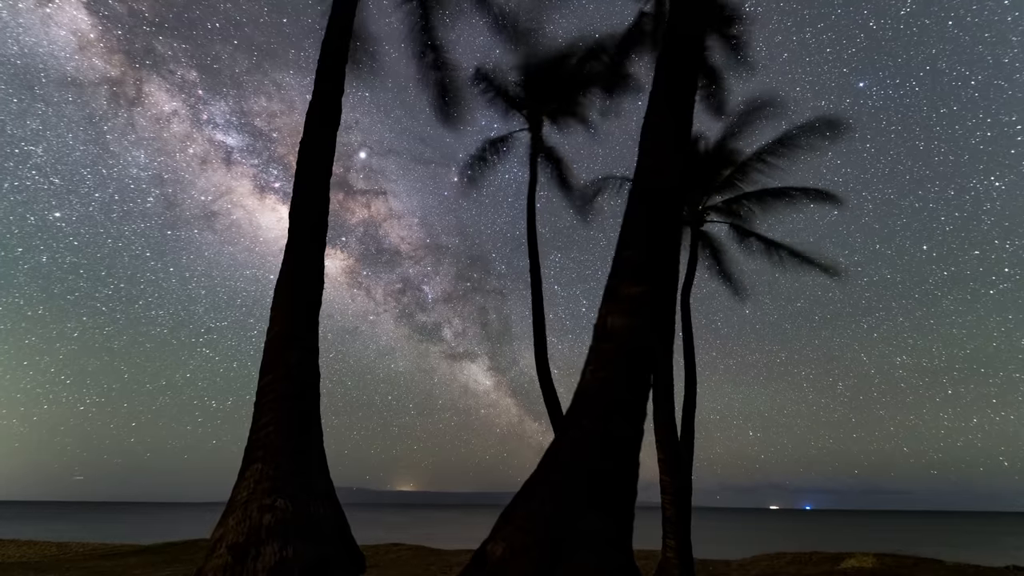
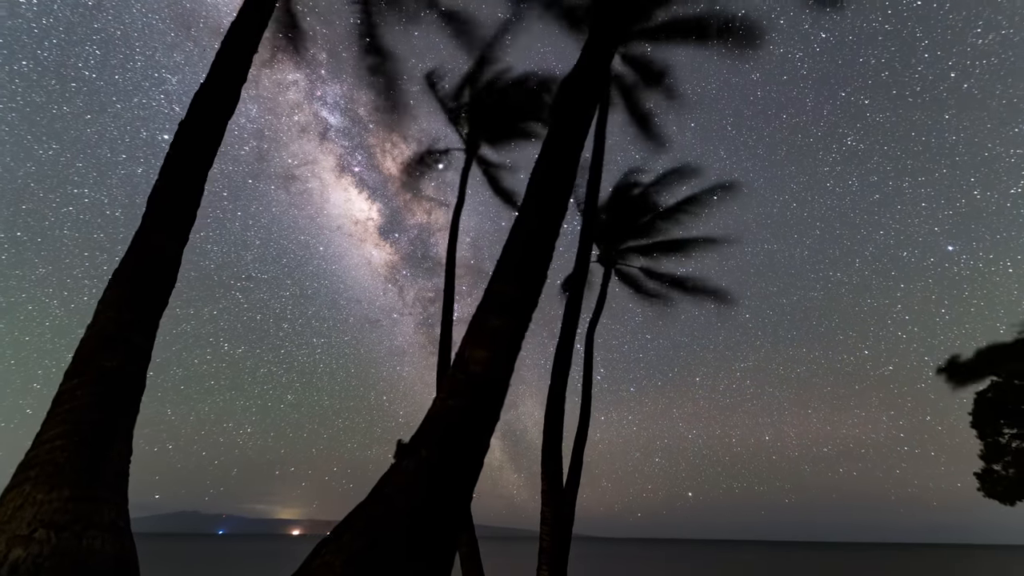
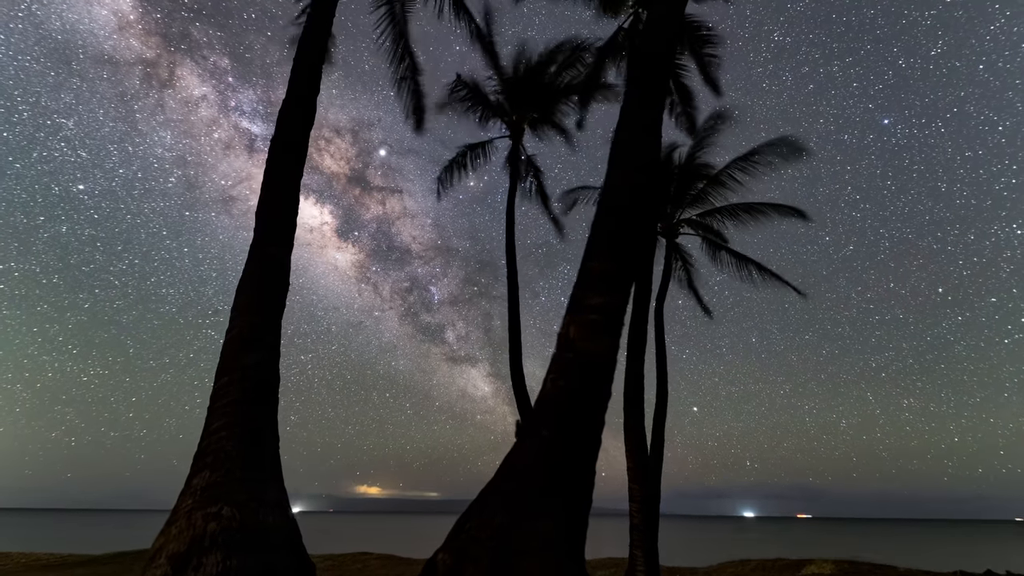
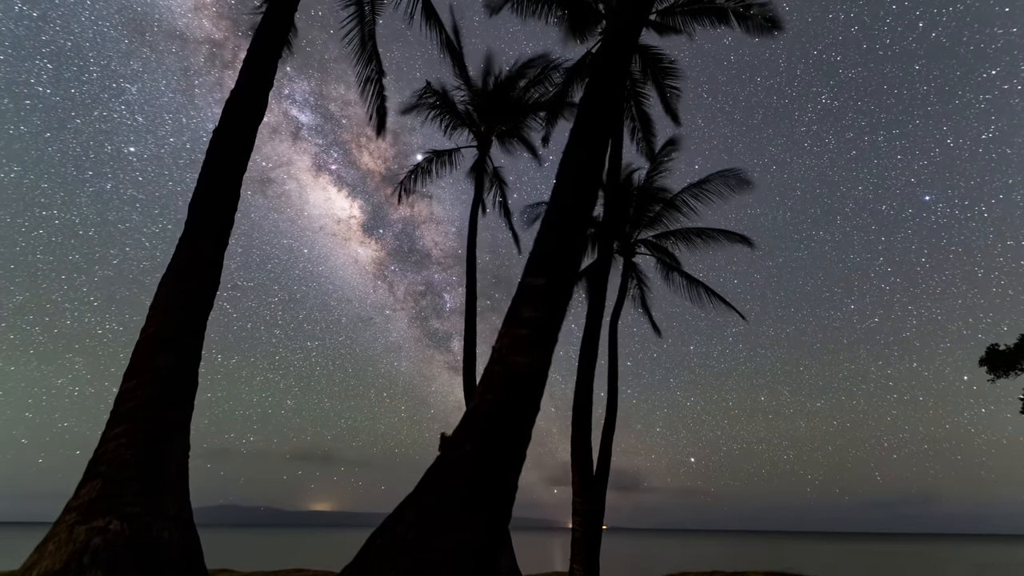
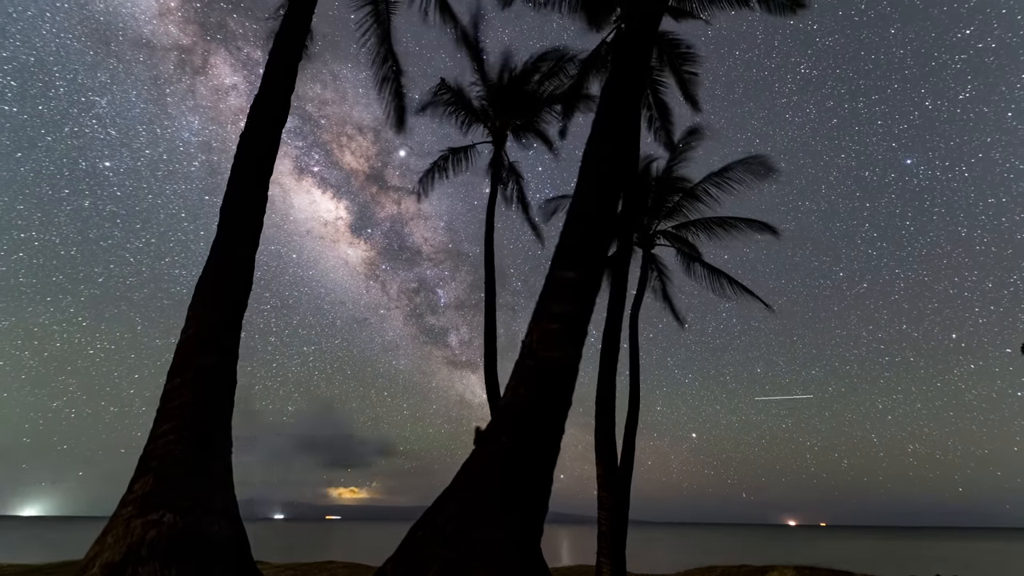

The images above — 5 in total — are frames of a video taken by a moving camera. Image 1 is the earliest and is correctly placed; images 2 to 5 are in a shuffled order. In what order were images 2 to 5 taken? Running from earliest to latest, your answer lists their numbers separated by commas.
3, 5, 4, 2
